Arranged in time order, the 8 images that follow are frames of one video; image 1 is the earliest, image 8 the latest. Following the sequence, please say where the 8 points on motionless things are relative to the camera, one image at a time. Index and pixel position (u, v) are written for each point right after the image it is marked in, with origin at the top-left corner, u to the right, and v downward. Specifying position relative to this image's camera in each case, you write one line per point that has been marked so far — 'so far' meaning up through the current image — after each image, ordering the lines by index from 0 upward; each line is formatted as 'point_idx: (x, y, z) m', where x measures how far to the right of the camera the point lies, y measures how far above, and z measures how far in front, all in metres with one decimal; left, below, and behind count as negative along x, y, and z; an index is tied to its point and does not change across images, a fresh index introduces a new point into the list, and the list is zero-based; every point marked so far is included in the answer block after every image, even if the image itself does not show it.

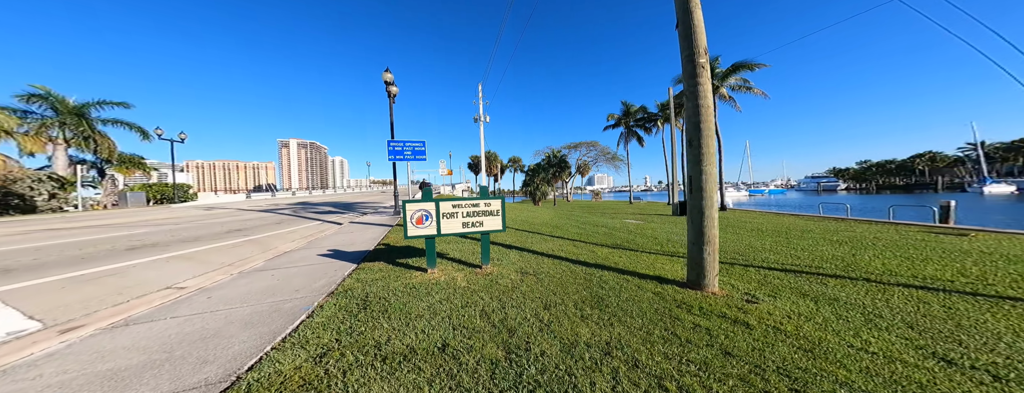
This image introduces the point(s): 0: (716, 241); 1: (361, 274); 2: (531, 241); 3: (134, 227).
0: (+2.2, -0.5, +2.9) m
1: (-2.3, -1.2, +3.9) m
2: (+0.3, -1.1, +6.5) m
3: (-12.7, -1.0, +8.9) m
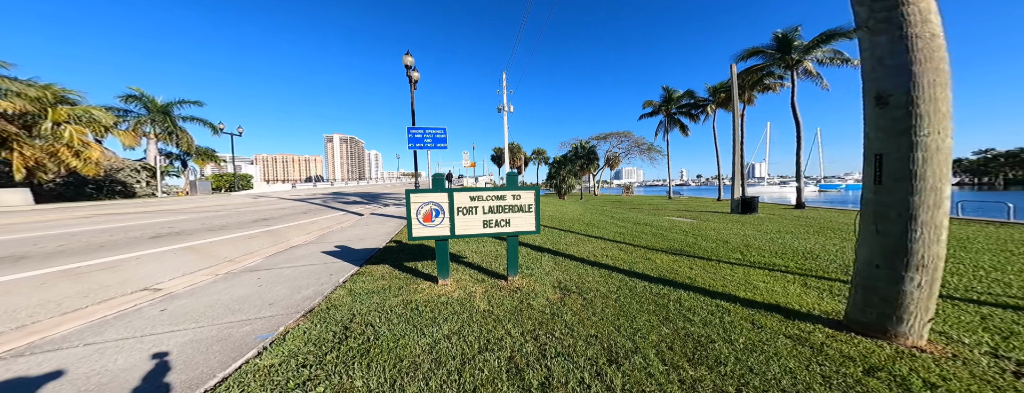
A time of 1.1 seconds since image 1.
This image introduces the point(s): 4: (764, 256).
0: (+2.5, -0.4, +1.6) m
1: (-1.9, -1.1, +3.1) m
2: (+1.0, -1.0, +5.4) m
3: (-11.6, -0.6, +9.2) m
4: (+4.2, -1.0, +4.4) m
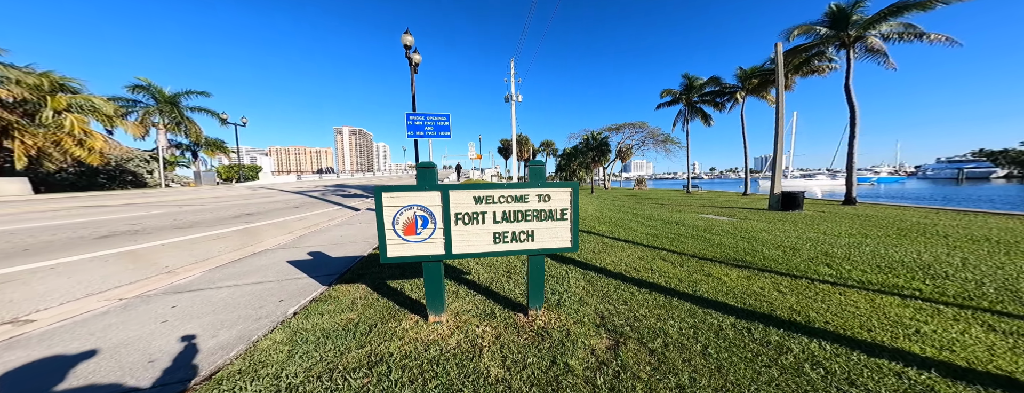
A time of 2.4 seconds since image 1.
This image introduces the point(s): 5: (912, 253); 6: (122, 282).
0: (+2.7, -0.5, +0.5) m
1: (-1.7, -1.1, +2.2) m
2: (+1.2, -0.9, +4.4) m
3: (-11.3, -0.3, +8.5) m
4: (+4.4, -1.0, +3.3) m
5: (+6.3, -0.9, +4.2) m
6: (-4.0, -0.9, +2.8) m
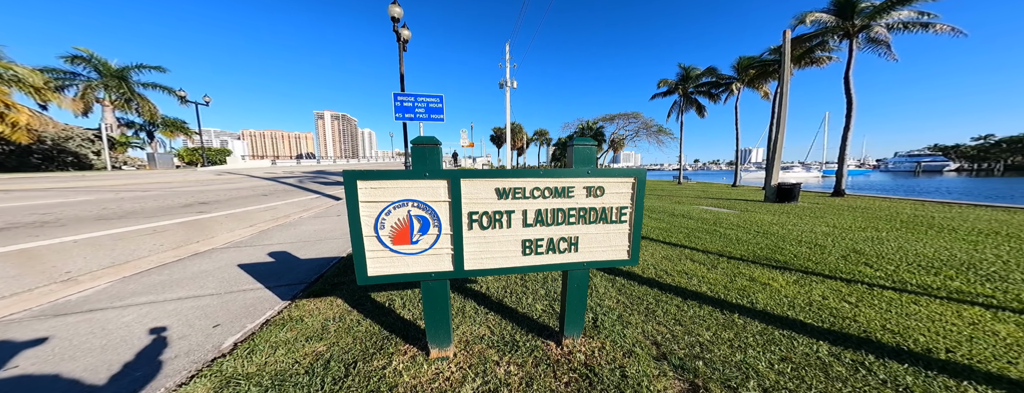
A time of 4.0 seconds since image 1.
0: (+3.0, -0.5, +0.1) m
1: (-1.5, -1.0, +1.5) m
2: (+1.3, -0.7, +3.9) m
3: (-11.4, +0.1, +7.3) m
4: (+4.5, -0.9, +3.0) m
5: (+6.4, -0.8, +4.0) m
6: (-3.9, -0.8, +2.0) m
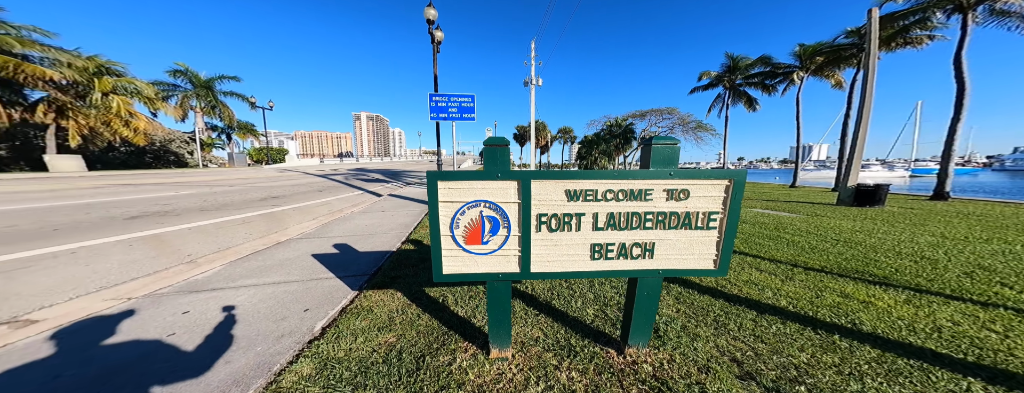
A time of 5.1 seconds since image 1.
0: (+3.2, -0.6, -0.3) m
1: (-1.1, -1.0, +1.7) m
2: (+2.0, -0.7, +3.6) m
3: (-10.2, +0.3, +8.5) m
4: (+5.1, -0.9, +2.4) m
5: (+7.0, -0.9, +3.2) m
6: (-3.4, -0.7, +2.4) m
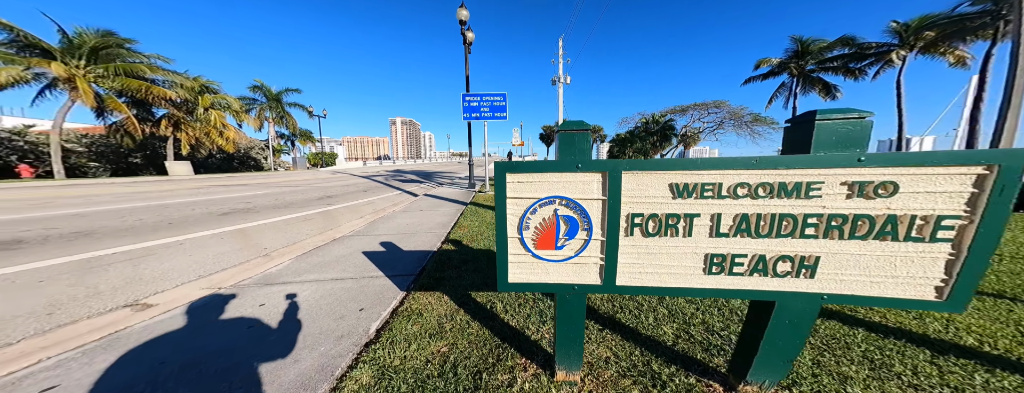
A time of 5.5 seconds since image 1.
0: (+3.3, -0.5, -1.0) m
1: (-0.6, -0.9, +1.5) m
2: (+2.7, -0.7, +3.0) m
3: (-8.7, +0.3, +9.6) m
4: (+5.6, -1.0, +1.4) m
5: (+7.6, -0.9, +1.9) m
6: (-2.8, -0.7, +2.6) m
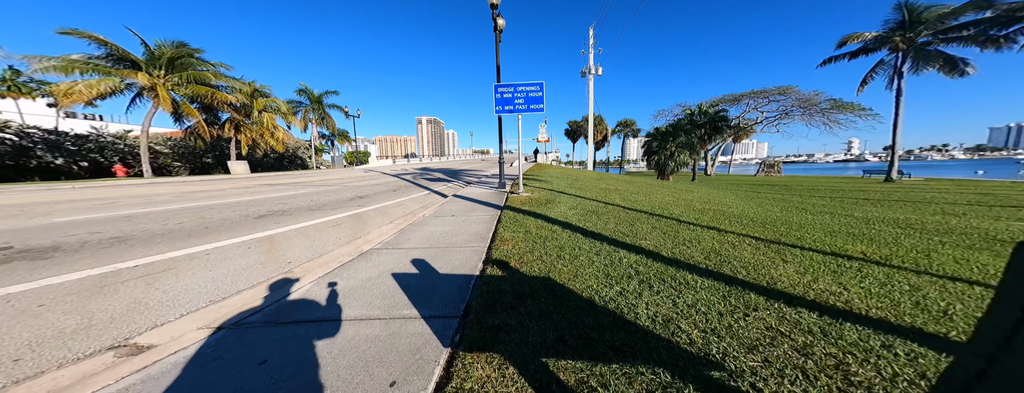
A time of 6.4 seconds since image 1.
0: (+3.7, -0.8, -2.8) m
1: (+0.1, -1.1, +0.2) m
2: (+3.6, -0.9, +1.3) m
3: (-7.0, +0.3, +9.1) m
4: (+6.2, -1.2, -0.7) m
5: (+8.3, -1.1, -0.4) m
6: (-2.0, -0.8, +1.4) m
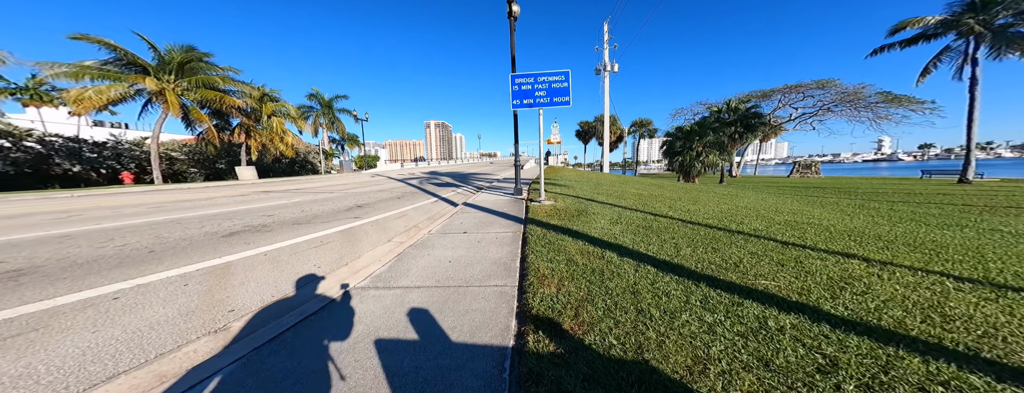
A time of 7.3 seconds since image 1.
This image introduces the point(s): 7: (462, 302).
0: (+4.1, -0.9, -4.8) m
1: (+0.6, -1.3, -1.7) m
2: (+4.0, -1.1, -0.7) m
3: (-6.2, 0.0, +7.5) m
4: (+6.6, -1.3, -2.7) m
5: (+8.7, -1.2, -2.6) m
6: (-1.5, -1.0, -0.3) m
7: (-0.7, -1.4, +3.6) m
